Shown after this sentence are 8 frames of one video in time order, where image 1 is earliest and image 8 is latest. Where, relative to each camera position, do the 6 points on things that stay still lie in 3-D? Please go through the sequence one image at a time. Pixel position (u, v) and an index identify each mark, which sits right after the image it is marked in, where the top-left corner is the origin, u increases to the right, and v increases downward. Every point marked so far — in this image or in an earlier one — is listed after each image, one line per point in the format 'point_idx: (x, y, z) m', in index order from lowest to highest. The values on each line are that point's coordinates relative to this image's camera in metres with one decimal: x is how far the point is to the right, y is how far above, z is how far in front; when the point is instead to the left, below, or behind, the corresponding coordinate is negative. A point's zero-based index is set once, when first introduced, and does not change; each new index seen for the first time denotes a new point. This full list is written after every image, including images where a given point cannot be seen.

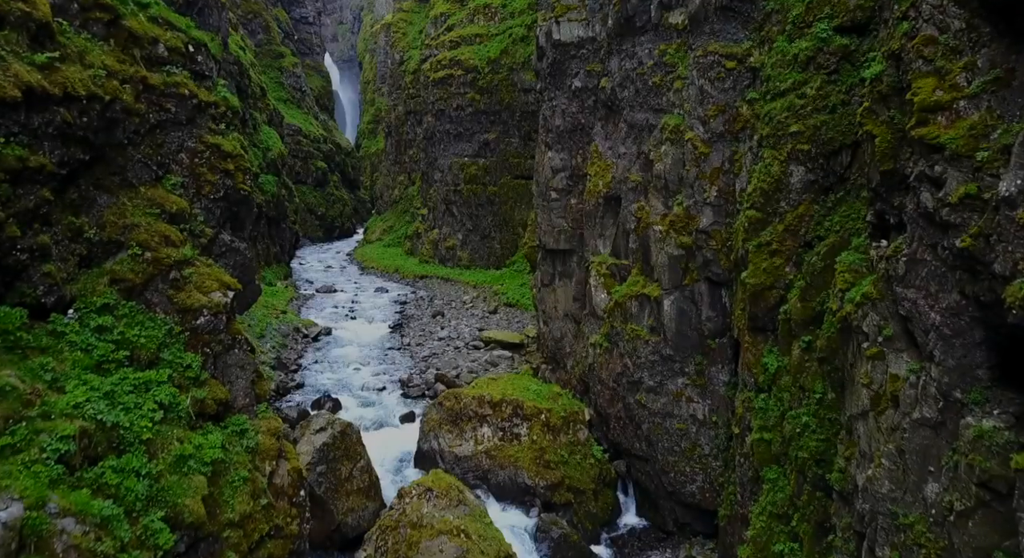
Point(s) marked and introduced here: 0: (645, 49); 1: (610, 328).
0: (+2.7, +4.7, +13.5) m
1: (+2.0, -1.0, +13.6) m
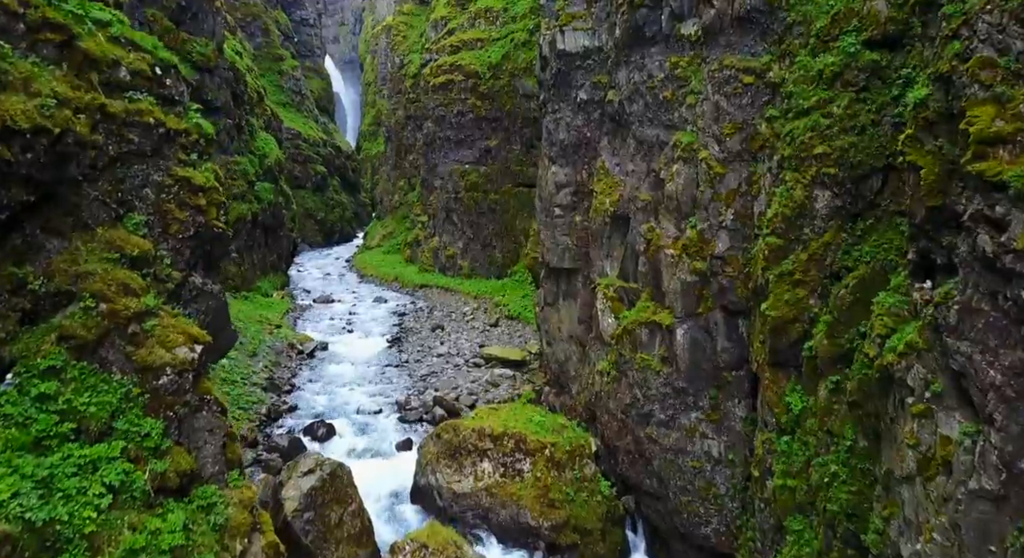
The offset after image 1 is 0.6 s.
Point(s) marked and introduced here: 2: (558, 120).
0: (+2.8, +4.2, +12.8) m
1: (+2.1, -1.5, +12.9) m
2: (+1.2, +3.9, +16.3) m
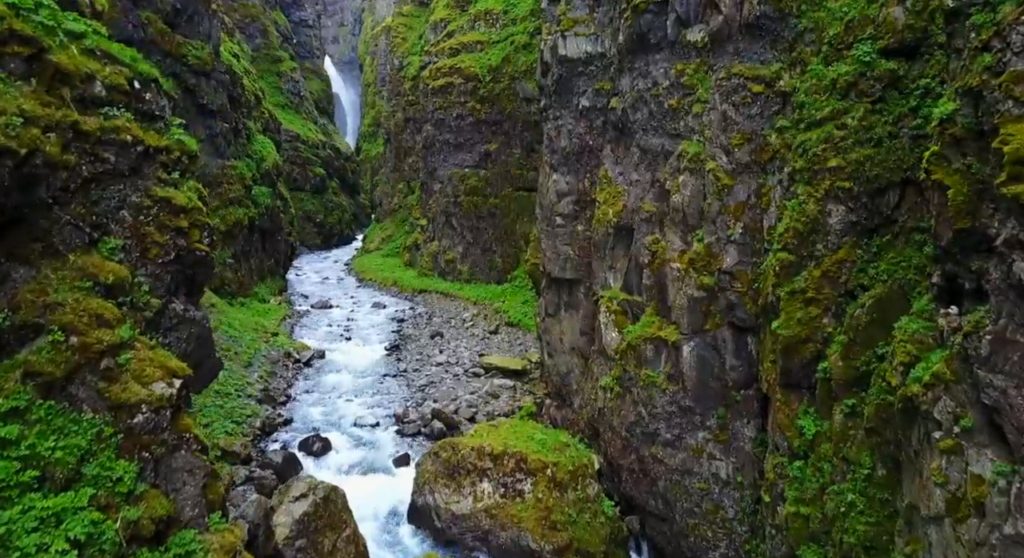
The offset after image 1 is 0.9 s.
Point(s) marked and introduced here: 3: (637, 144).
0: (+2.8, +4.0, +12.4) m
1: (+2.1, -1.8, +12.5) m
2: (+1.2, +3.7, +15.9) m
3: (+2.5, +2.7, +13.1) m
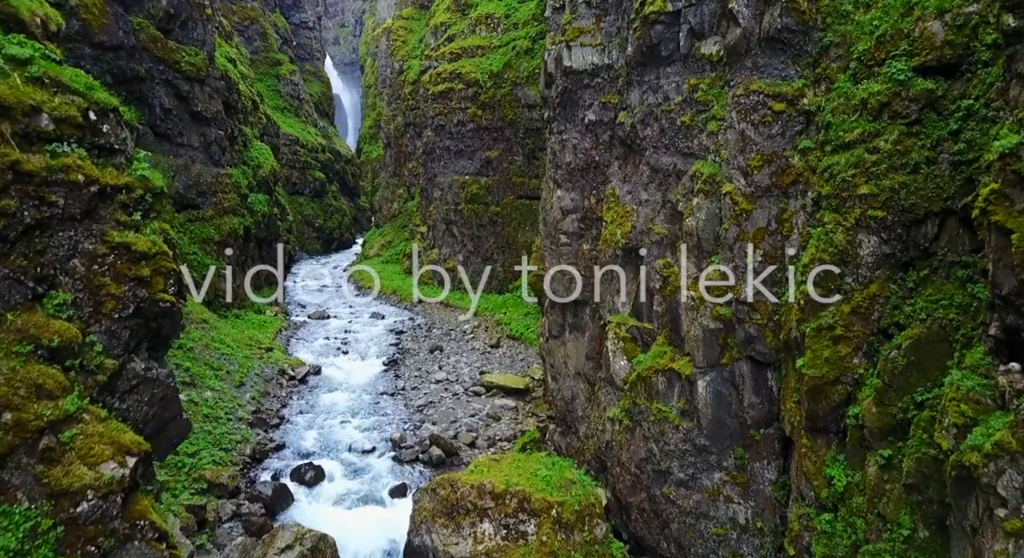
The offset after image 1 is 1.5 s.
0: (+2.8, +3.5, +11.7) m
1: (+2.1, -2.2, +11.8) m
2: (+1.2, +3.2, +15.2) m
3: (+2.6, +2.2, +12.4) m
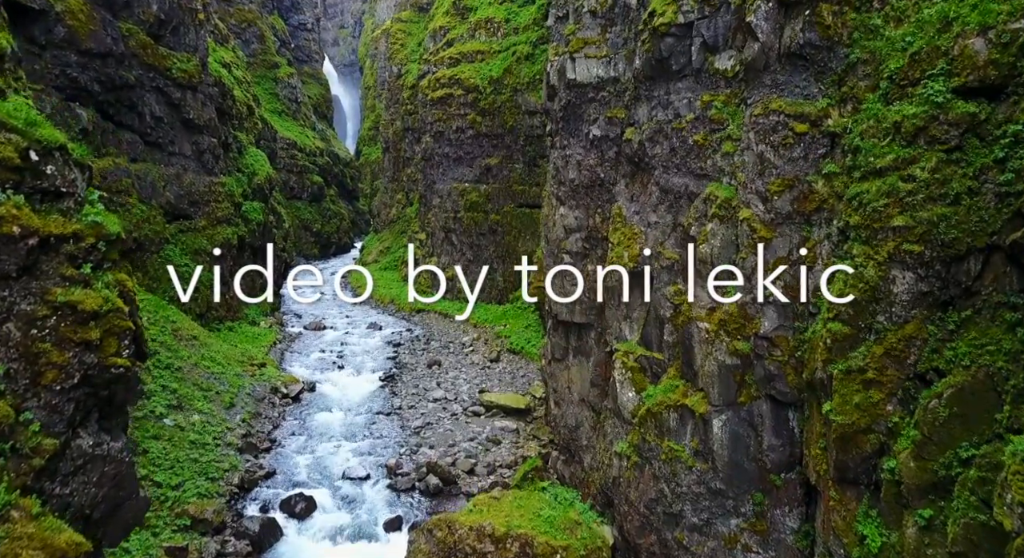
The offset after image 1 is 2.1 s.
0: (+2.9, +3.0, +11.0) m
1: (+2.2, -2.7, +11.1) m
2: (+1.2, +2.7, +14.5) m
3: (+2.6, +1.7, +11.7) m
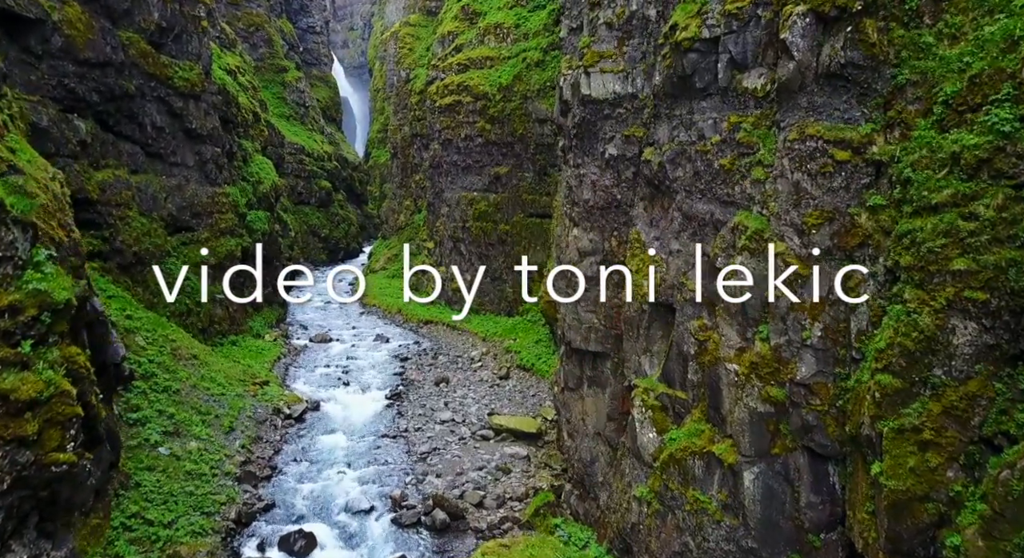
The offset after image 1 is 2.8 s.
0: (+3.1, +2.5, +10.2) m
1: (+2.4, -3.3, +10.3) m
2: (+1.5, +2.2, +13.7) m
3: (+2.8, +1.2, +10.9) m
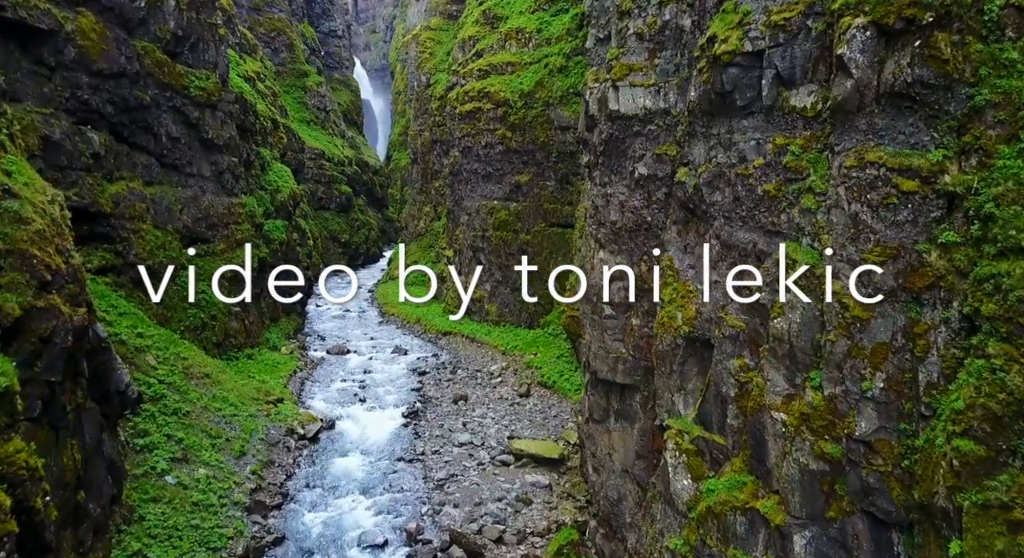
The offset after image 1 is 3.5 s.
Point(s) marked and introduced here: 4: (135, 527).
0: (+3.4, +2.0, +9.3) m
1: (+2.7, -3.8, +9.4) m
2: (+1.9, +1.7, +12.8) m
3: (+3.1, +0.7, +10.0) m
4: (-7.3, -4.8, +12.7) m
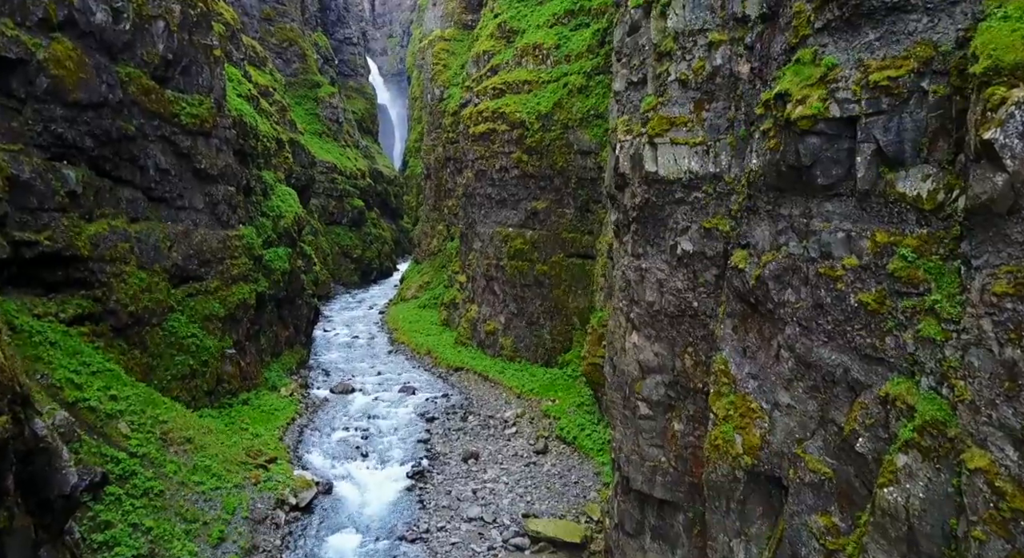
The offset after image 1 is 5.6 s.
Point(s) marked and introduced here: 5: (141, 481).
0: (+3.6, +0.5, +7.1) m
1: (+2.8, -5.2, +7.1) m
2: (+2.2, +0.2, +10.7) m
3: (+3.3, -0.8, +7.8) m
4: (-7.1, -6.3, +10.8) m
5: (-8.6, -4.7, +15.0) m
